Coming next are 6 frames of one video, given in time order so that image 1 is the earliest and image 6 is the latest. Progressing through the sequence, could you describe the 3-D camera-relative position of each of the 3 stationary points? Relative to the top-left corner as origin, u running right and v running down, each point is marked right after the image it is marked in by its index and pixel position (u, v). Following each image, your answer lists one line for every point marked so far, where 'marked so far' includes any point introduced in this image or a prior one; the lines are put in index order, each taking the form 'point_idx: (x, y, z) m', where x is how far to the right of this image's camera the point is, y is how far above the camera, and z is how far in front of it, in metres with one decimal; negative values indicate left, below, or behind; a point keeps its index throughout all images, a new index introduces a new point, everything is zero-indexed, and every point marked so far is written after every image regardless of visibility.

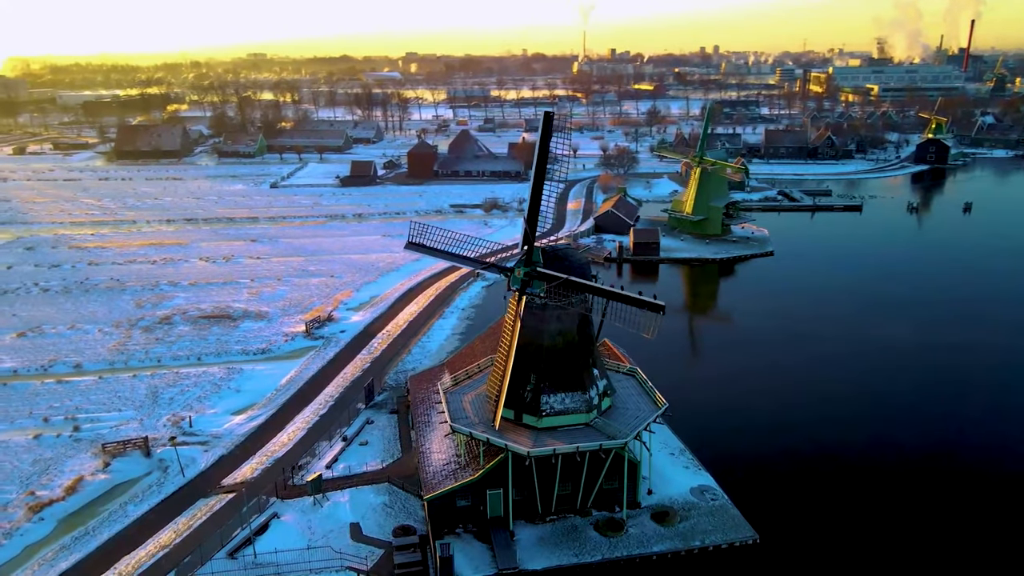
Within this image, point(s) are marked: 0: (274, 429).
0: (-4.3, -2.6, +12.0) m
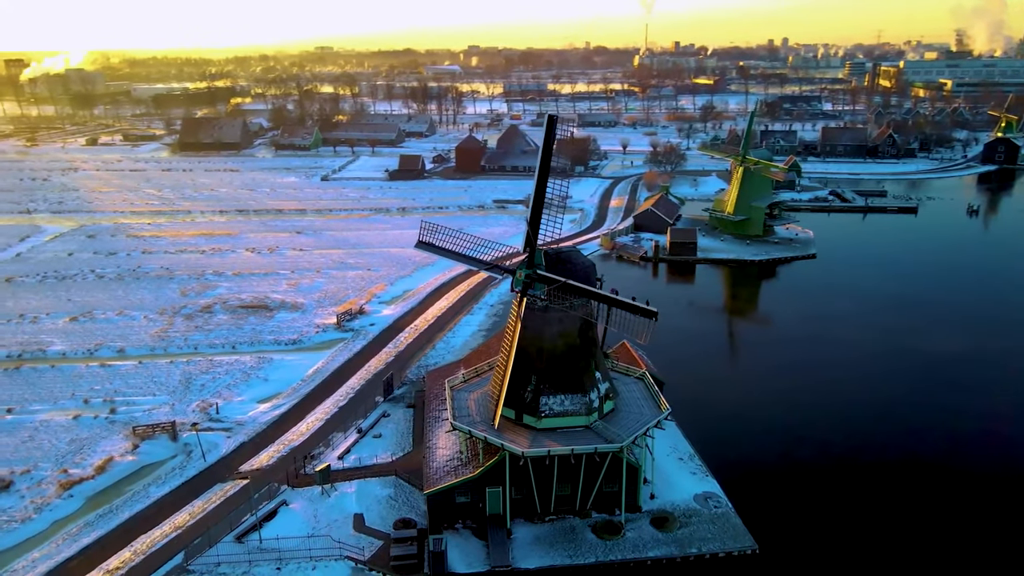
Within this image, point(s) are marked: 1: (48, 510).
0: (-4.0, -2.4, +12.3) m
1: (-6.9, -3.3, +9.7) m
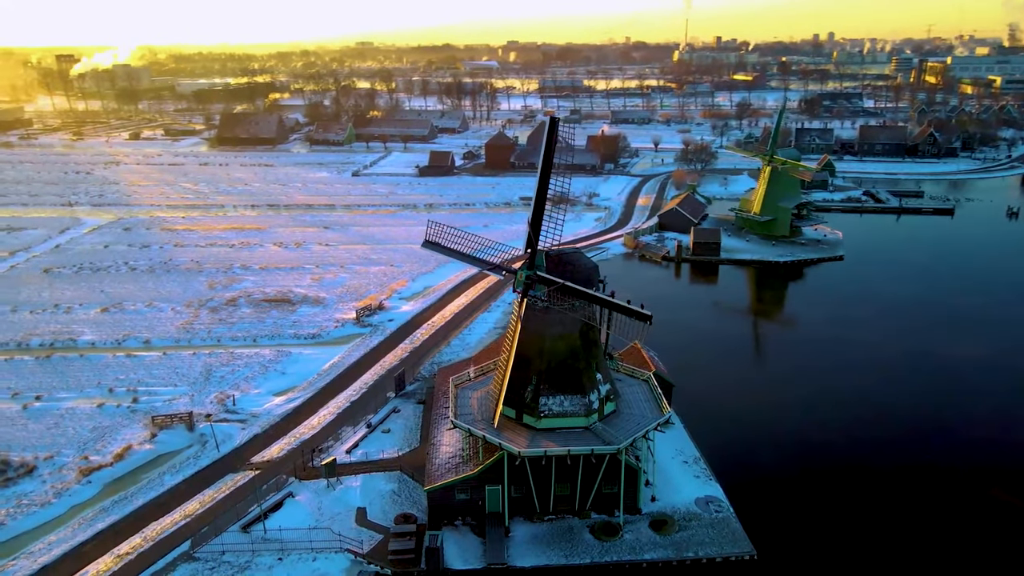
0: (-3.9, -2.3, +12.5) m
1: (-6.8, -3.2, +10.1) m
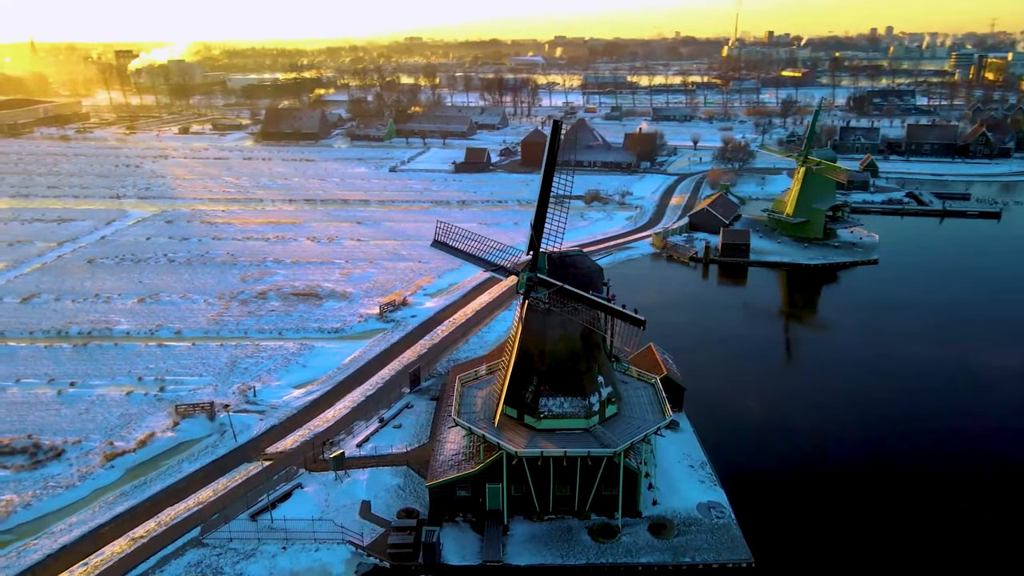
0: (-3.6, -2.3, +12.8) m
1: (-6.7, -3.0, +10.5) m
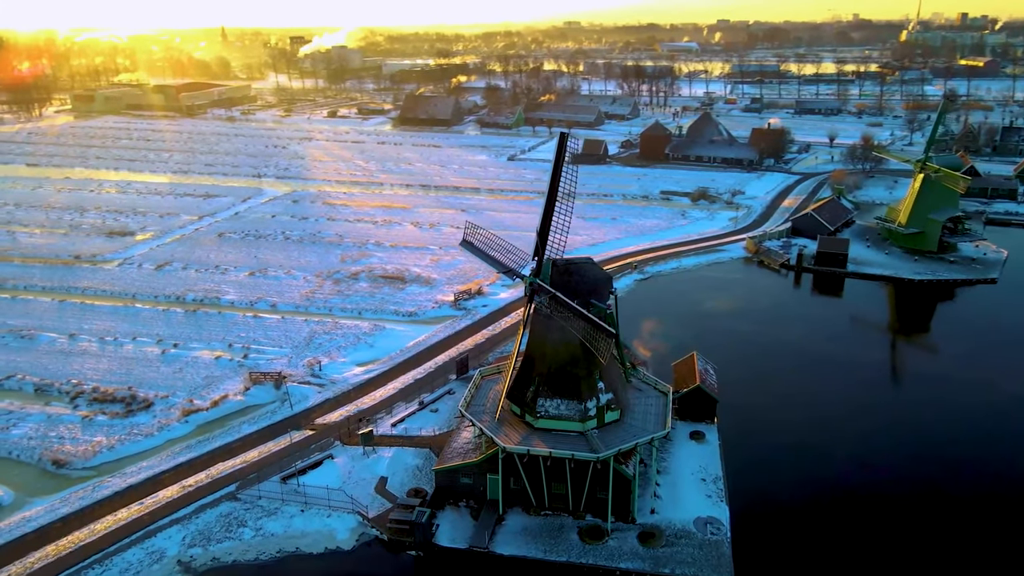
0: (-2.8, -2.0, +13.7) m
1: (-6.3, -2.6, +12.0) m
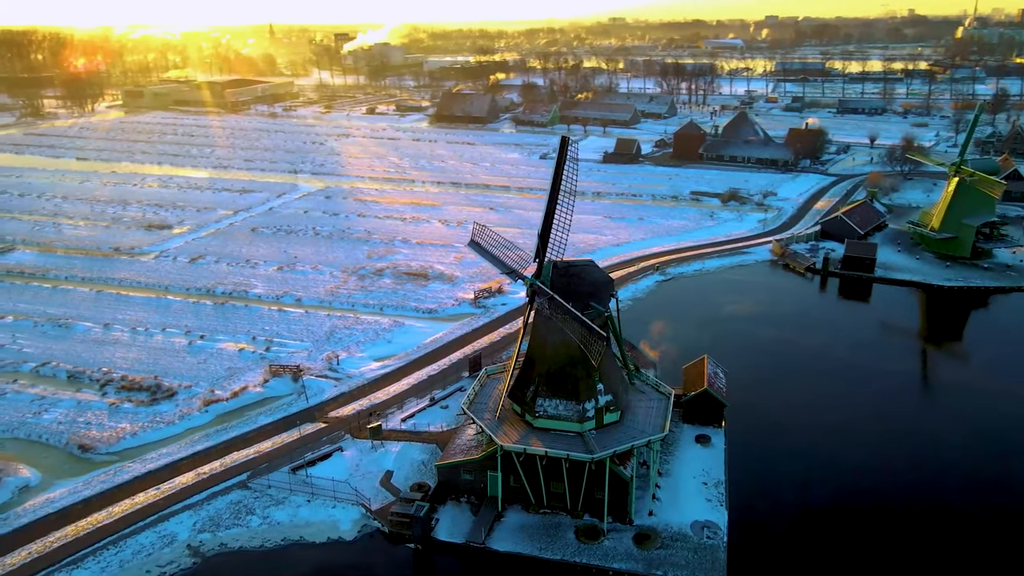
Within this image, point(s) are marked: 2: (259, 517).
0: (-2.5, -1.9, +13.9) m
1: (-6.1, -2.5, +12.4) m
2: (-3.6, -3.2, +9.3) m
